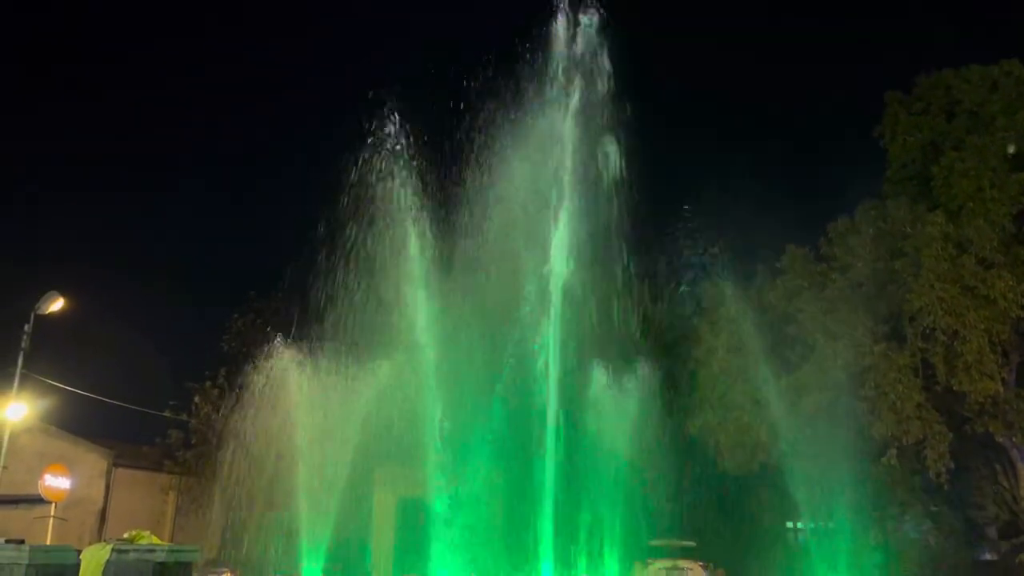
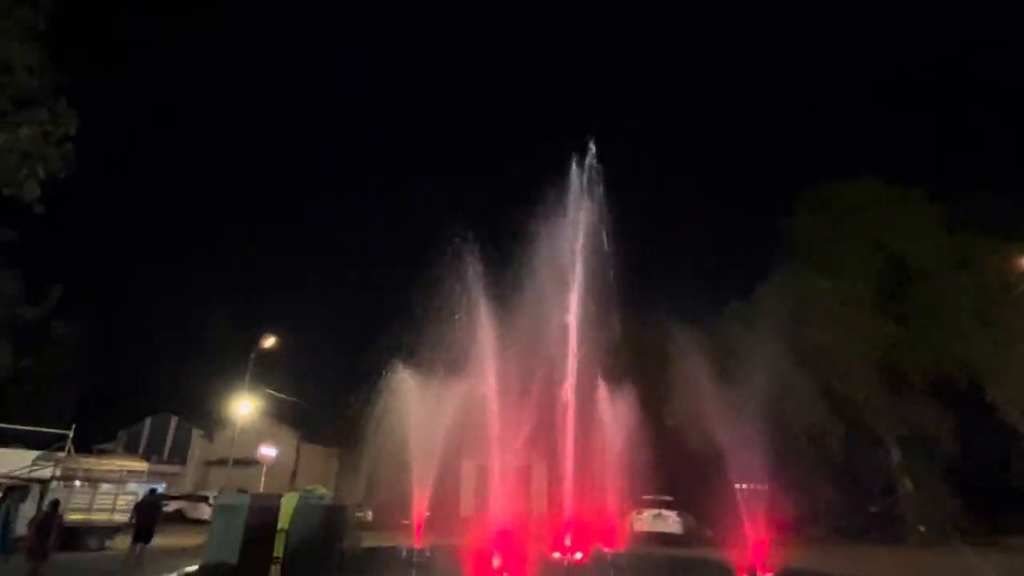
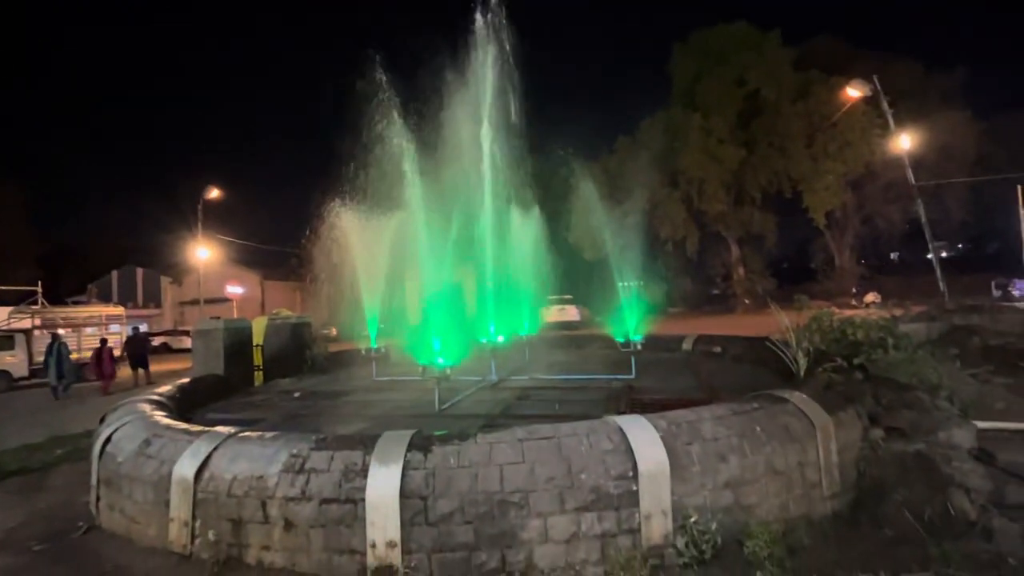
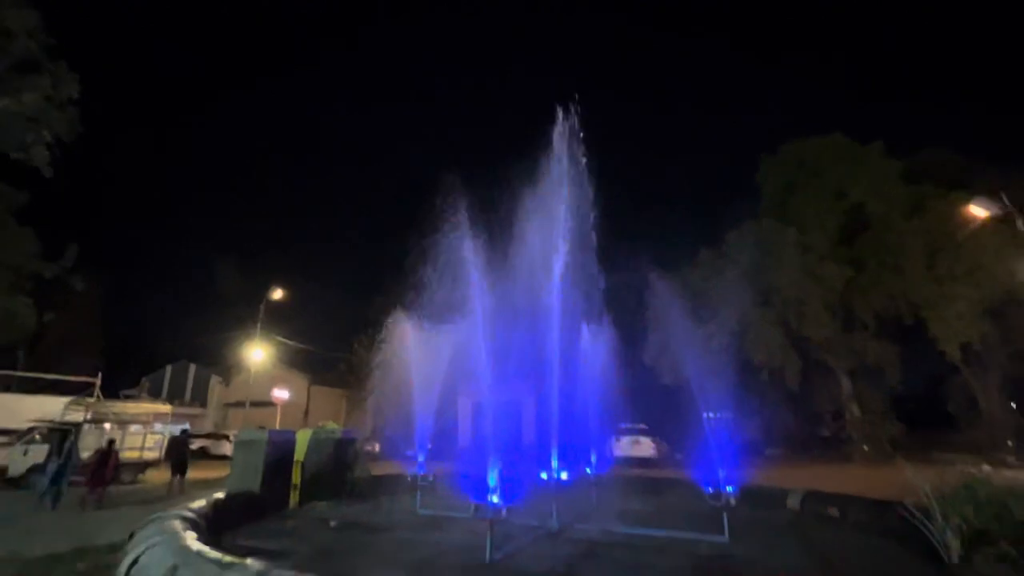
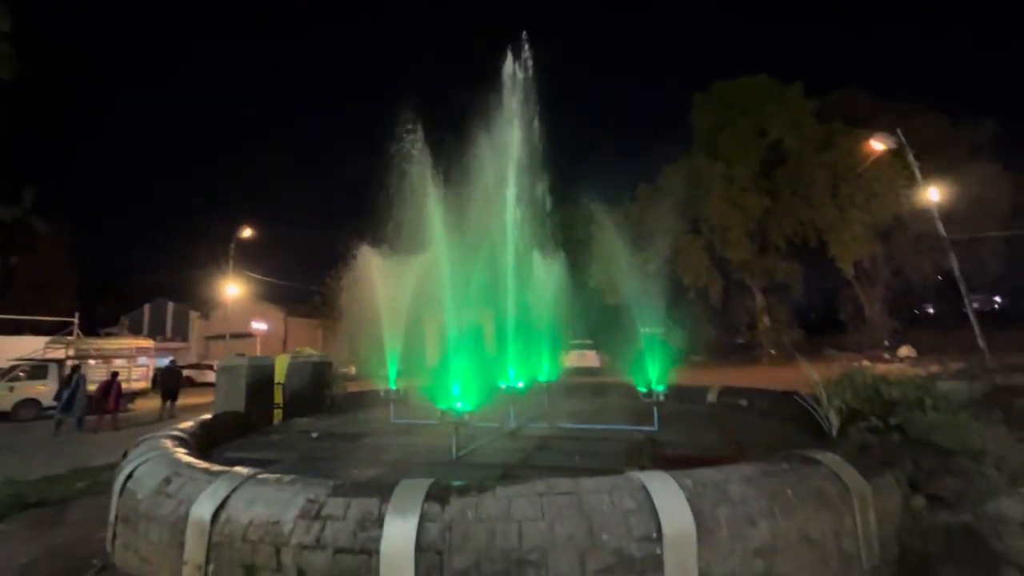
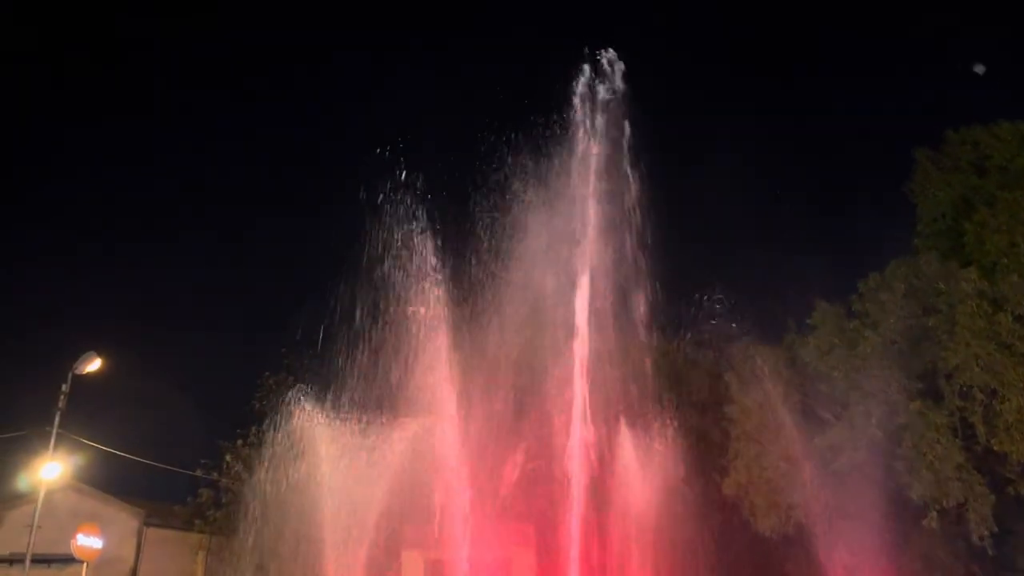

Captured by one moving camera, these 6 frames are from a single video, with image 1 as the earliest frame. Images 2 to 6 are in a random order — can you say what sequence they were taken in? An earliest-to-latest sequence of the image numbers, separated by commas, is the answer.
6, 2, 4, 5, 3
